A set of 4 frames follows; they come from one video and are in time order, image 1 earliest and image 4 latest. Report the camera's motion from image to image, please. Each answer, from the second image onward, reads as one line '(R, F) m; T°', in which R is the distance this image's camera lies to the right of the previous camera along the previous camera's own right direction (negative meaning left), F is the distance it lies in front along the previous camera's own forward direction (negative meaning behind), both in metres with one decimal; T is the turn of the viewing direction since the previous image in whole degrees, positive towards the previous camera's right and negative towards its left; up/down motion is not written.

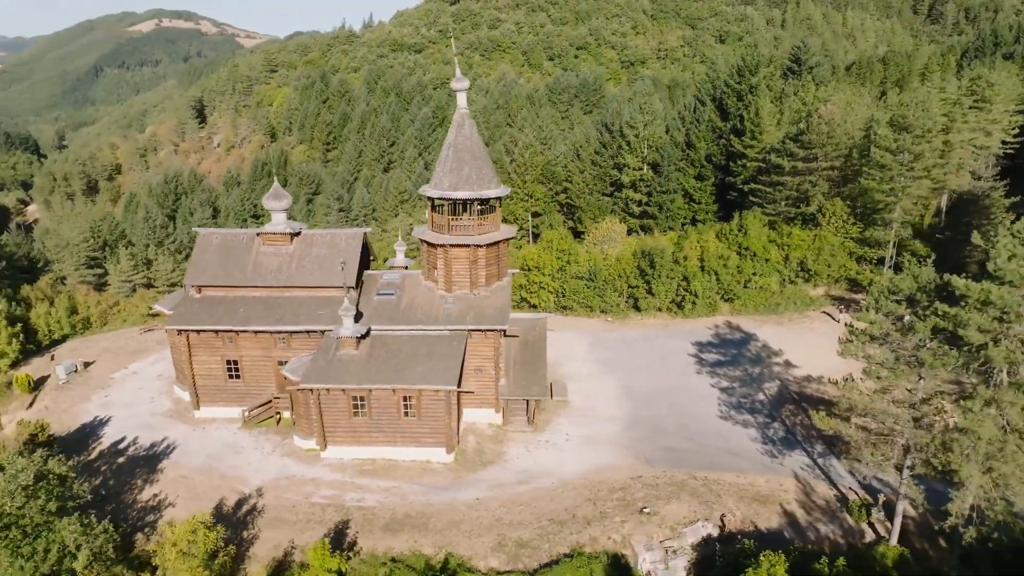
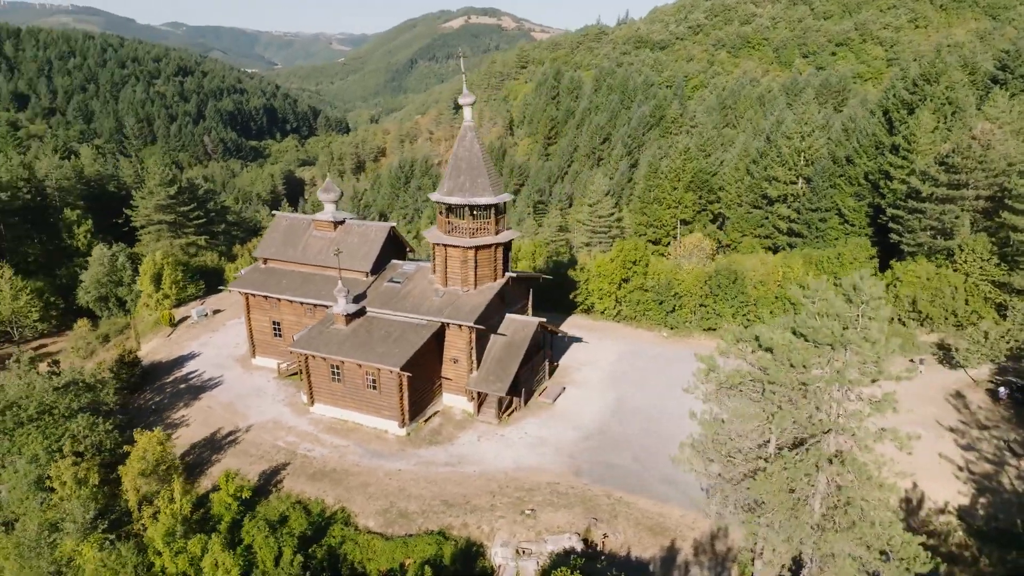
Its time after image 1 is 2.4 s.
(+10.6, 0.0) m; -21°
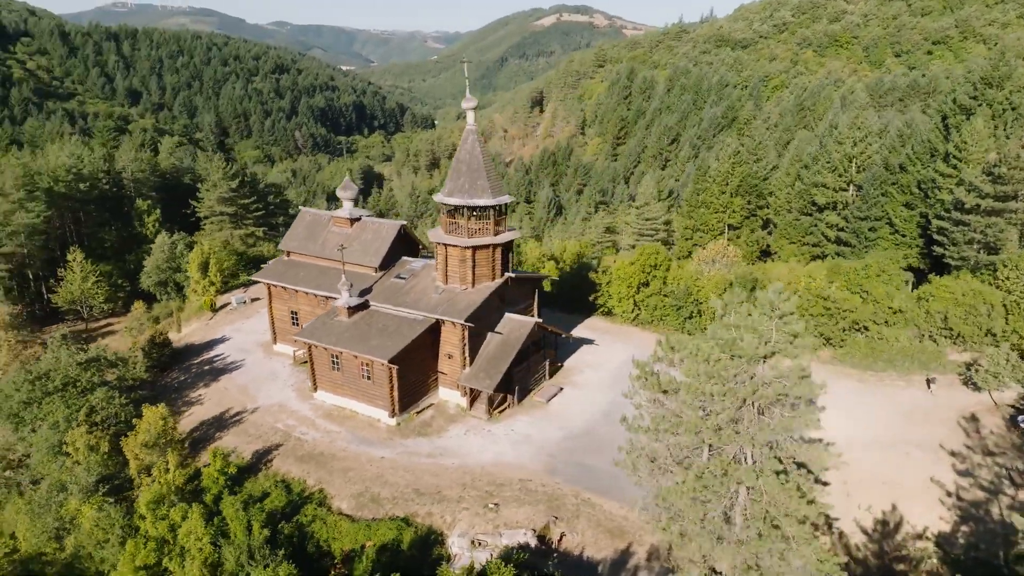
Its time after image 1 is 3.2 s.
(+3.5, -0.5) m; -7°
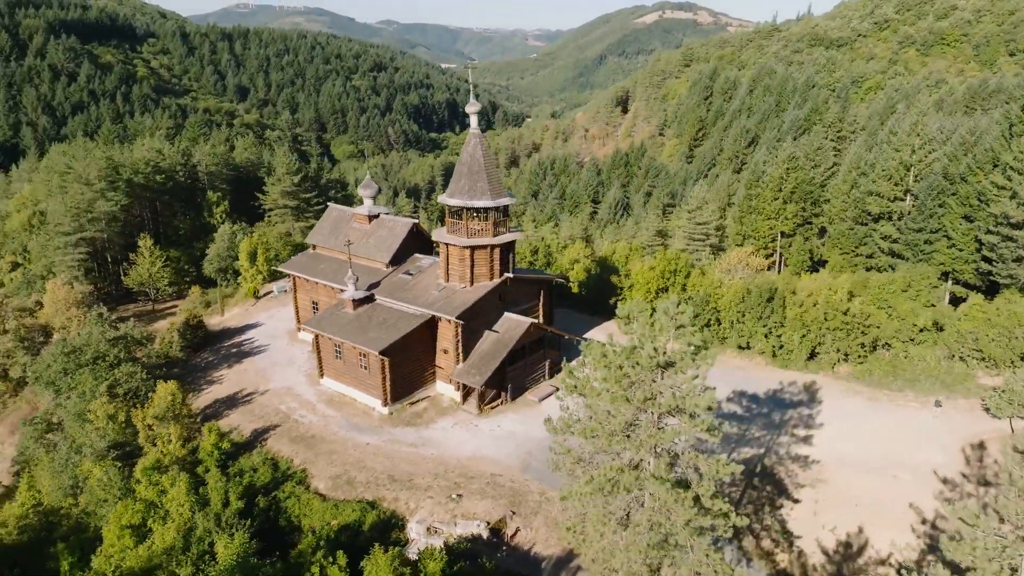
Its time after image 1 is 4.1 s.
(+4.0, -0.5) m; -7°
